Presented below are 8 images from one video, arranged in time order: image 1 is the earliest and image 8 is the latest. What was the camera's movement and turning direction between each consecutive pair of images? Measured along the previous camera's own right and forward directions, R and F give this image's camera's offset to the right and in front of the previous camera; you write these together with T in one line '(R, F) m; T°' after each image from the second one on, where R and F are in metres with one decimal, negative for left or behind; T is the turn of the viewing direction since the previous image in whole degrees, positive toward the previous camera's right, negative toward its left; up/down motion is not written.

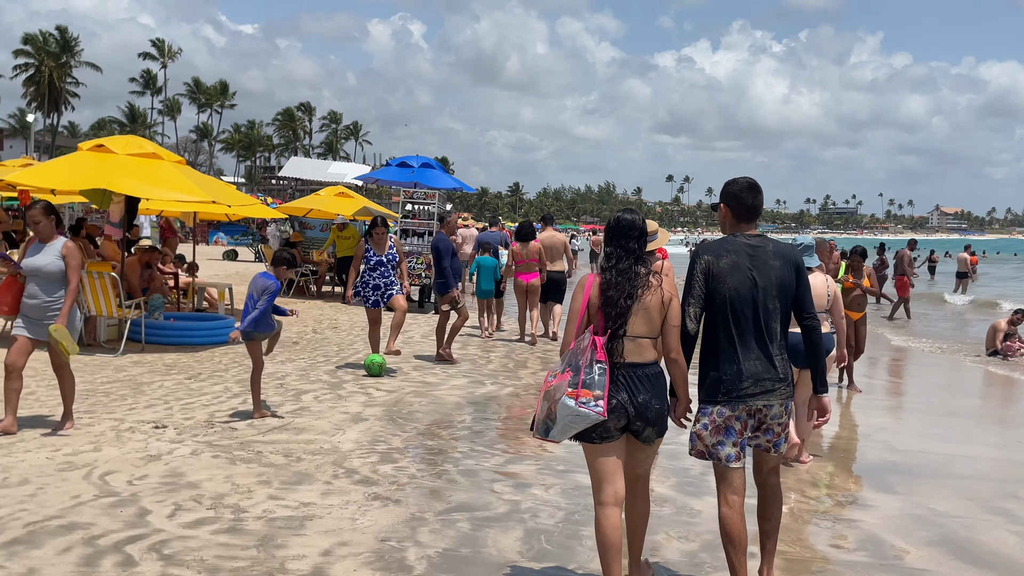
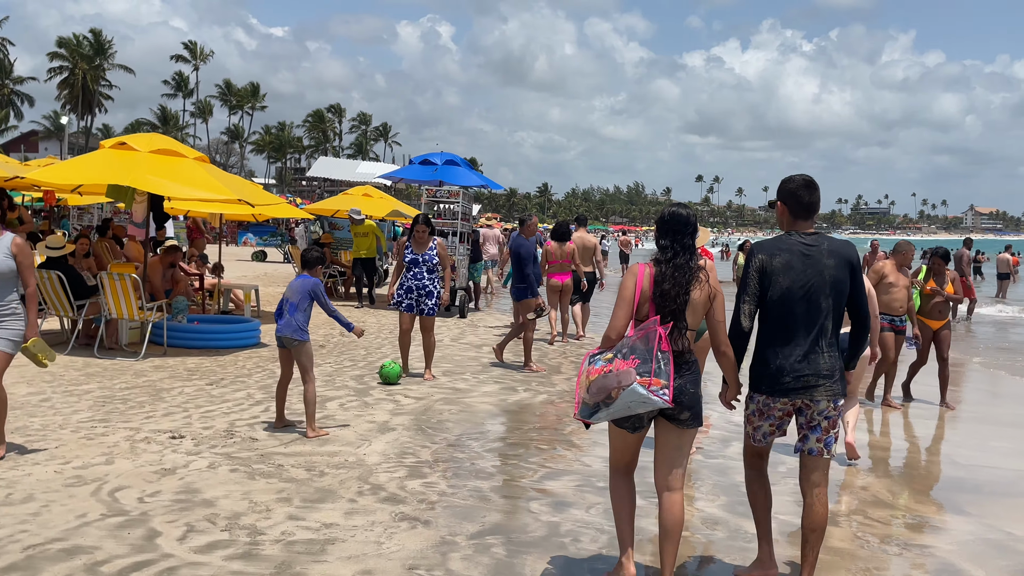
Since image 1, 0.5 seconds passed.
(0.0, +0.4) m; -2°
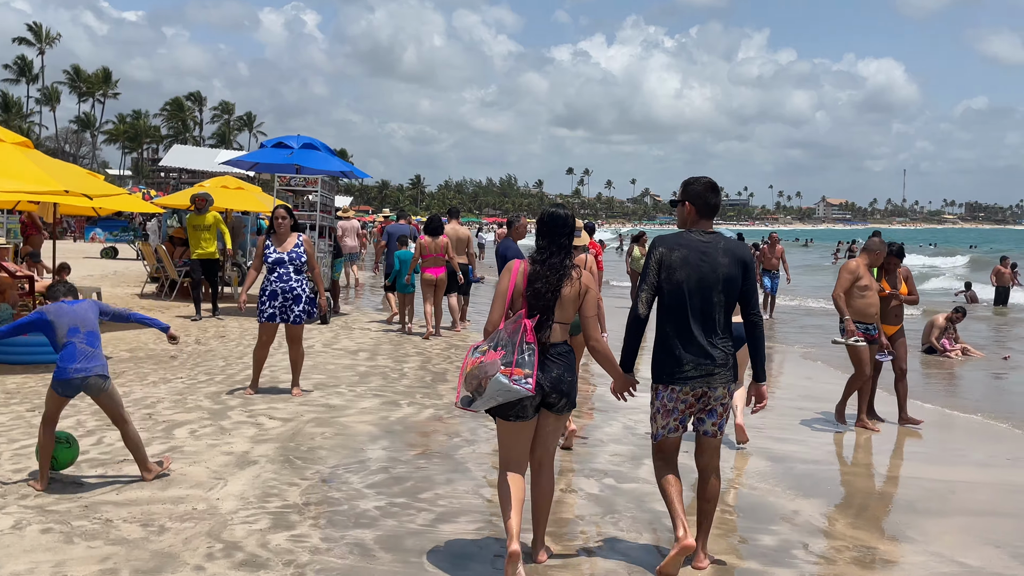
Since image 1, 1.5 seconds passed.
(0.0, +0.8) m; +8°
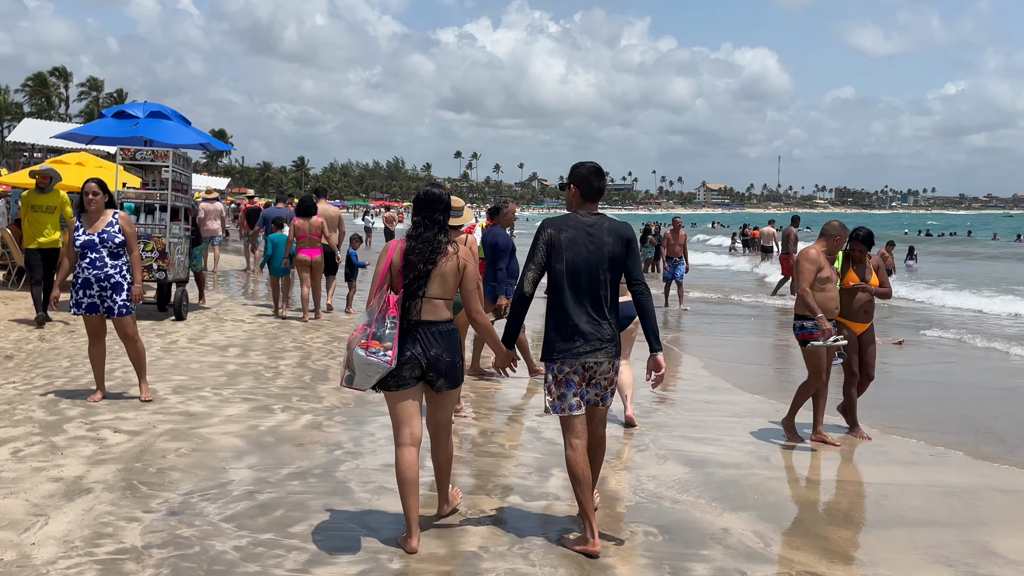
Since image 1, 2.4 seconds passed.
(0.0, +0.7) m; +7°
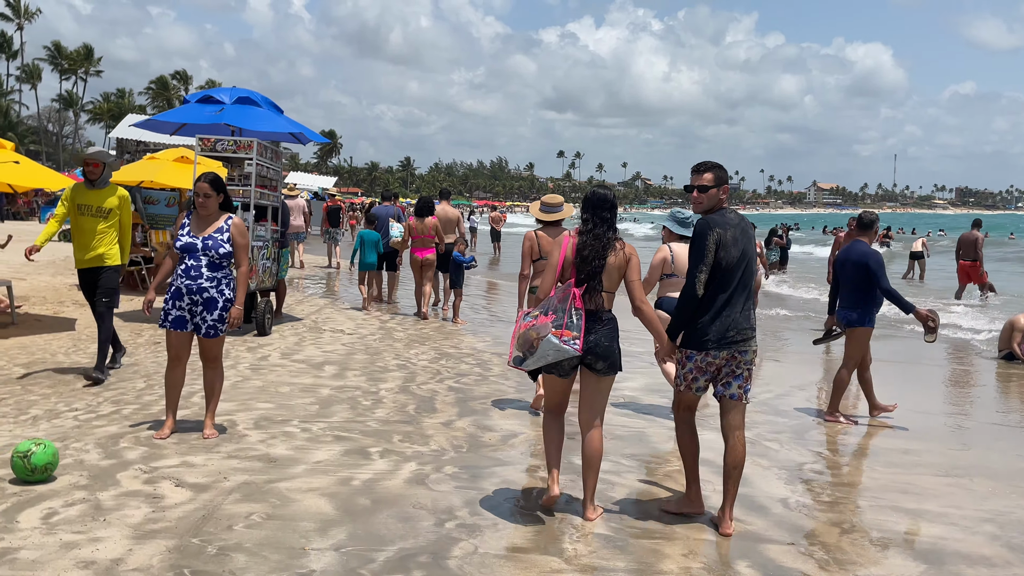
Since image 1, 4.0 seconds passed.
(-0.3, +1.2) m; -6°
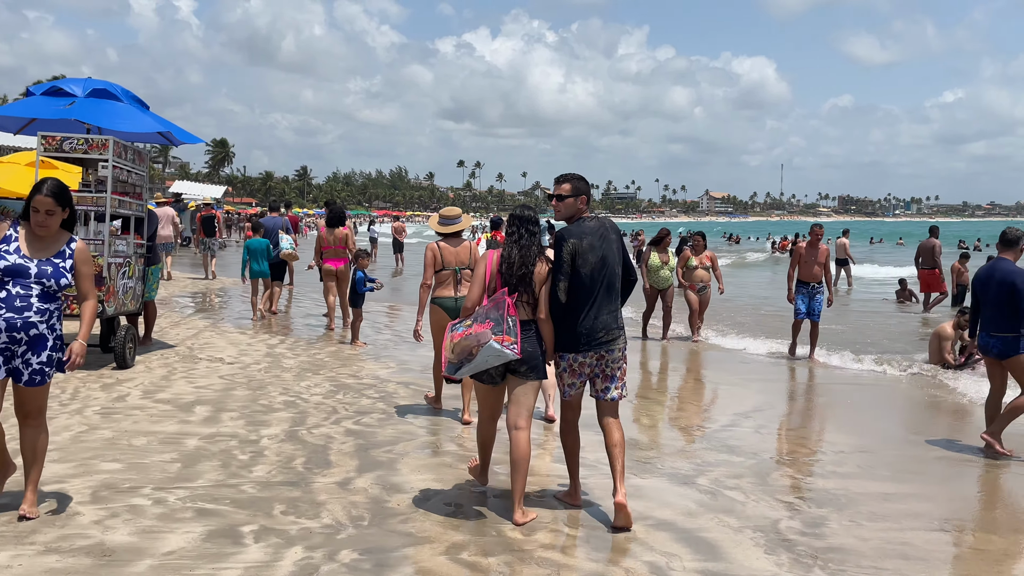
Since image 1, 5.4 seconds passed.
(0.0, +1.0) m; +6°
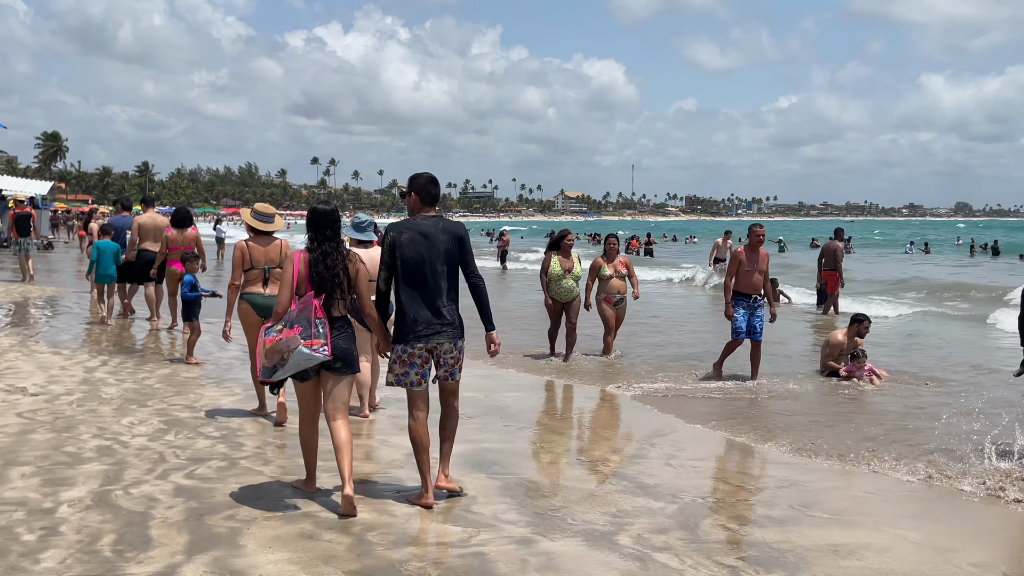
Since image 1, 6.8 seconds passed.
(-0.1, +1.0) m; +9°
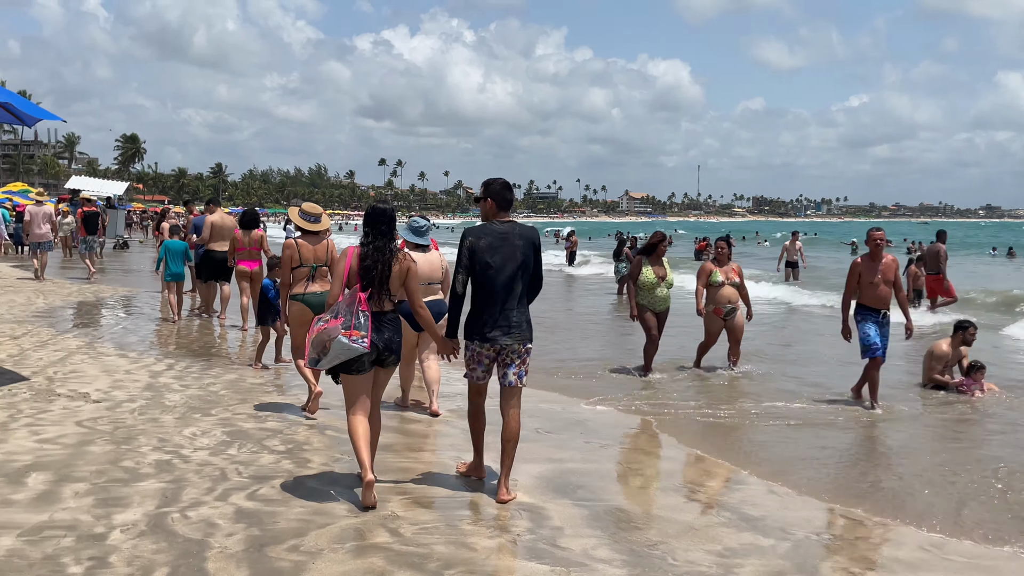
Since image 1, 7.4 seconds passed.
(-0.1, +0.4) m; -4°
